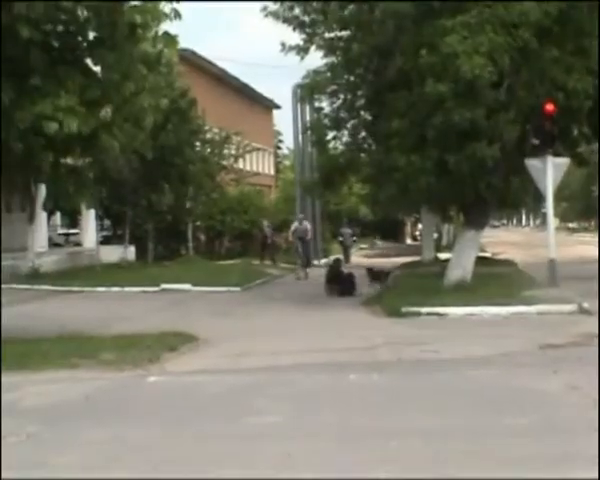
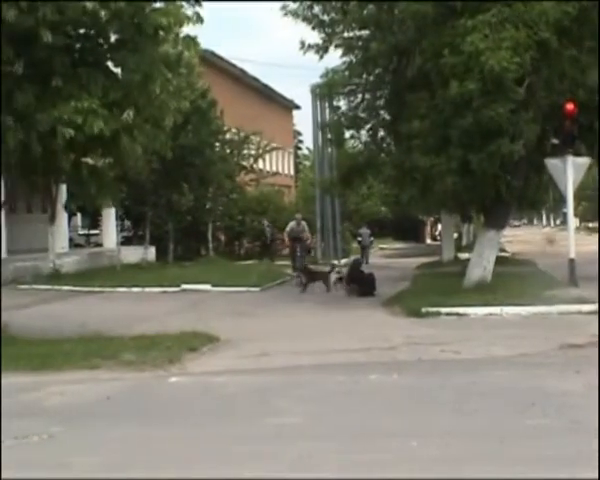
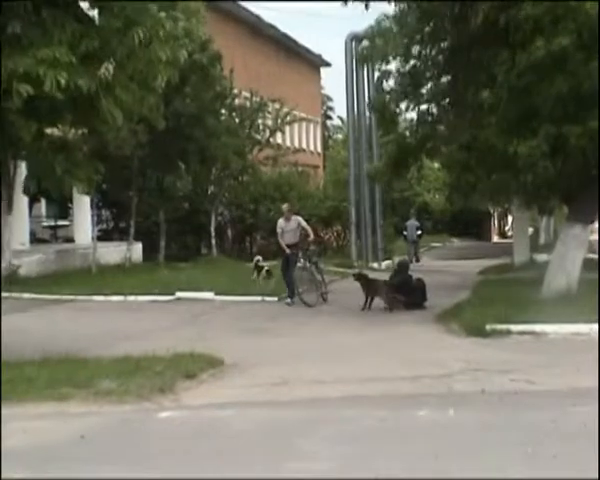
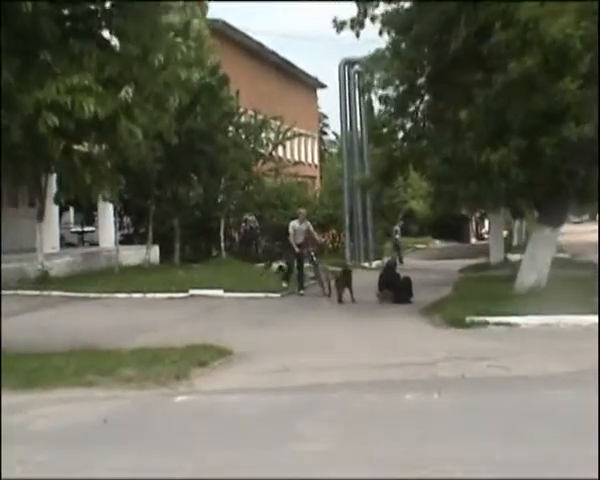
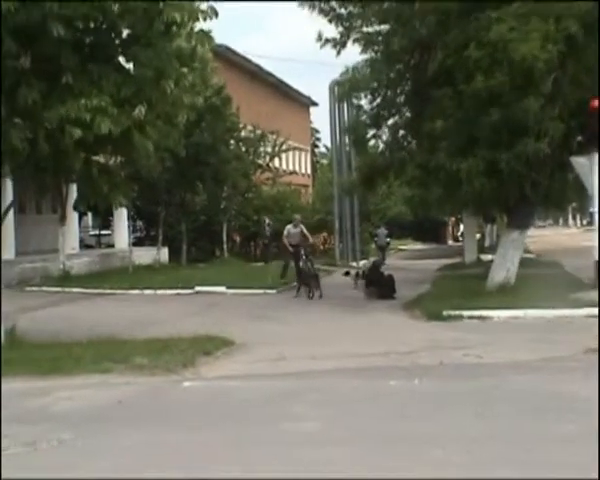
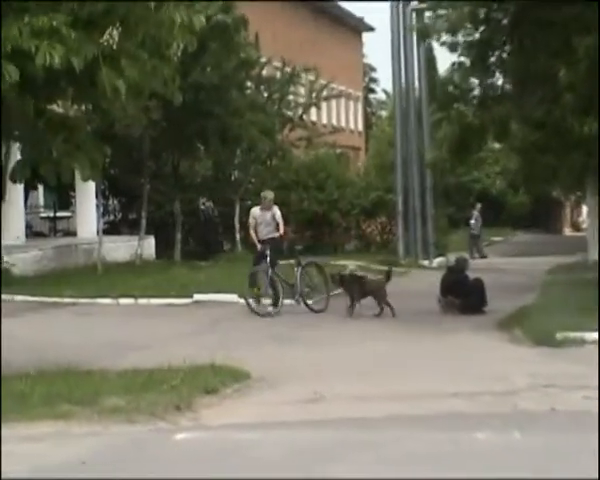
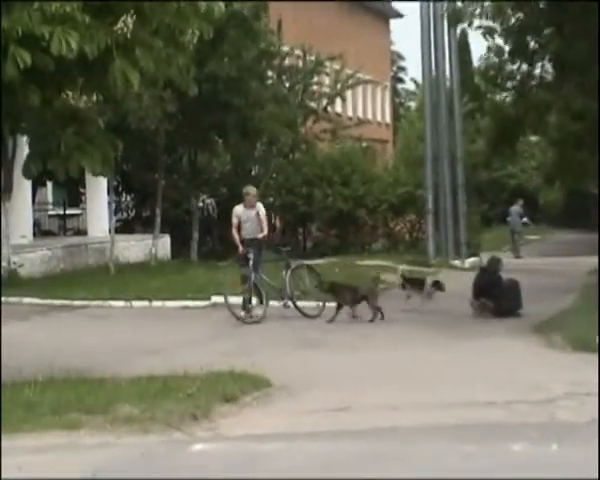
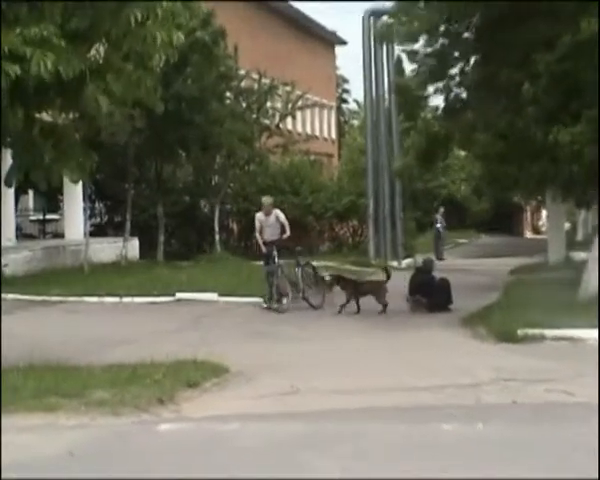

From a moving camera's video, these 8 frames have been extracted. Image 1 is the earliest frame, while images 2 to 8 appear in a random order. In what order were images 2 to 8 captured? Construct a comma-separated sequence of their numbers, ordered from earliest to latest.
2, 5, 4, 3, 8, 6, 7
